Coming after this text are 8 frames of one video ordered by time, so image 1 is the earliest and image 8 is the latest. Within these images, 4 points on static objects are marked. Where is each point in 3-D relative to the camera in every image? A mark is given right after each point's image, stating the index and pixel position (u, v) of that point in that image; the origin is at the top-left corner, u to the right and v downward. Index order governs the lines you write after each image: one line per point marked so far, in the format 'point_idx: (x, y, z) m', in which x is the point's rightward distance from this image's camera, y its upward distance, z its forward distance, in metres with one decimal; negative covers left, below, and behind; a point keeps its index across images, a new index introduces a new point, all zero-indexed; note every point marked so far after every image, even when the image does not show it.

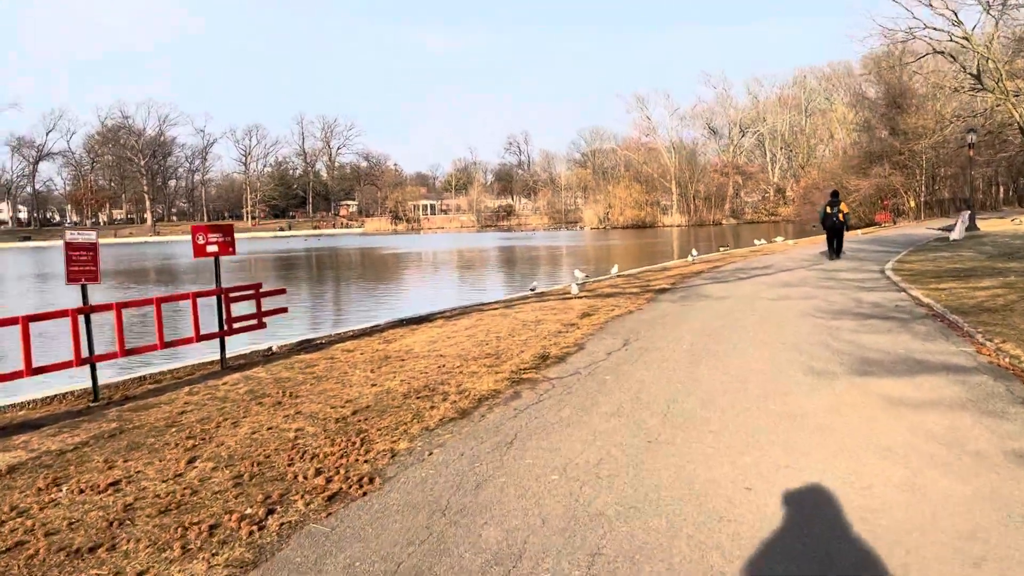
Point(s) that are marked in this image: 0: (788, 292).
0: (+5.0, -0.1, +15.2) m
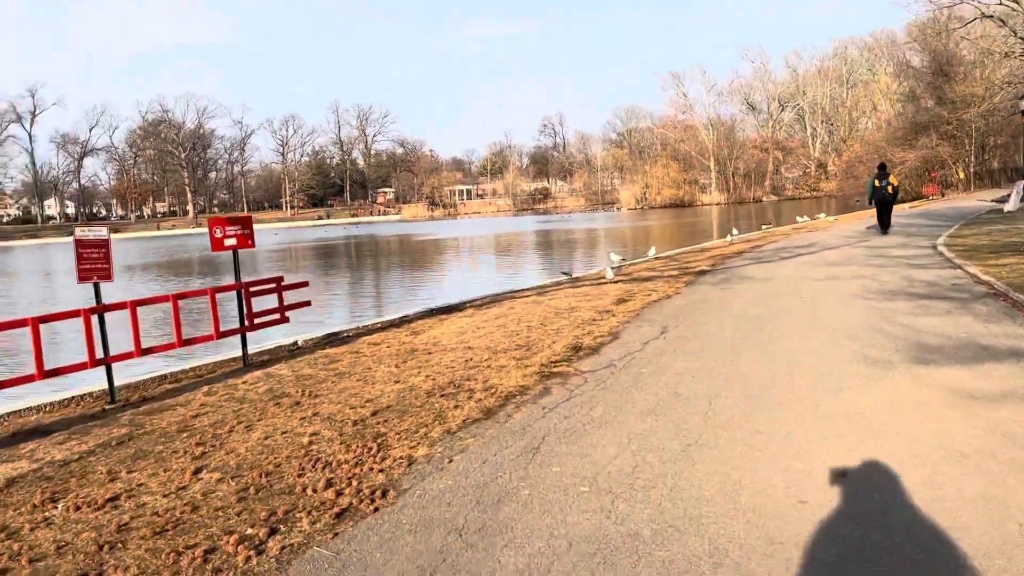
0: (+5.5, +0.3, +14.5) m
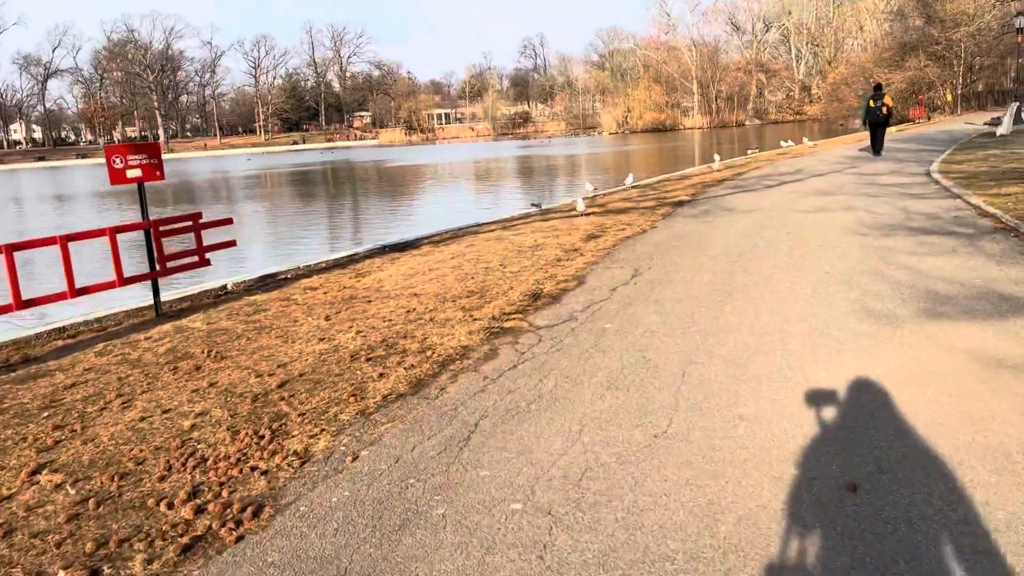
0: (+5.0, +1.4, +13.4) m
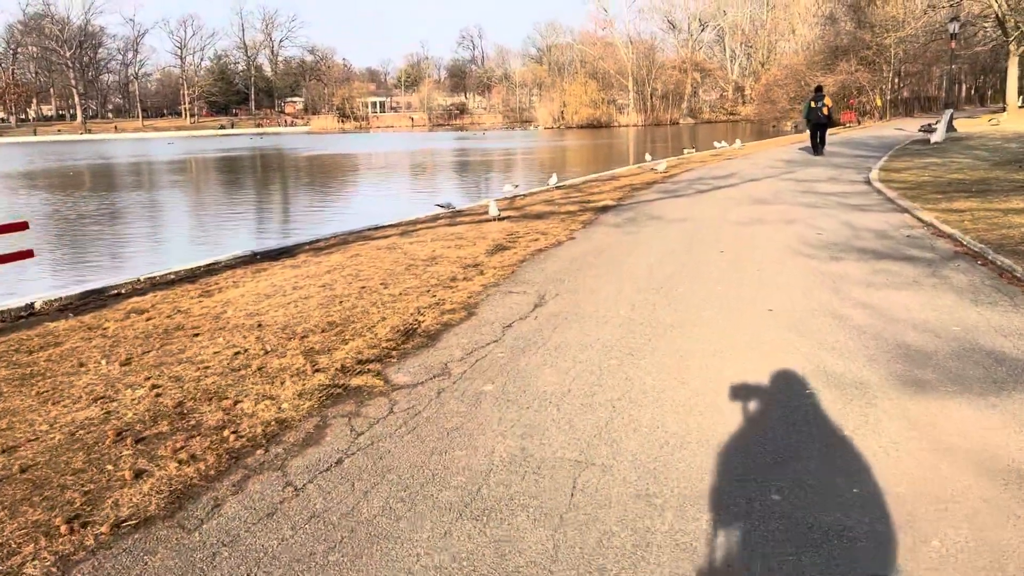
0: (+3.6, +1.1, +12.1) m
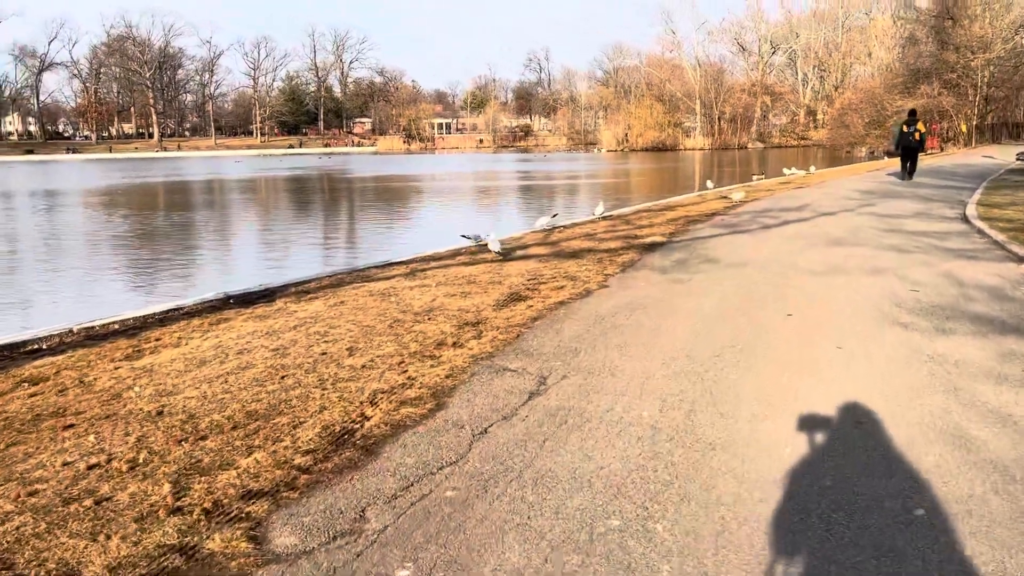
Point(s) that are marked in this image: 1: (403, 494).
0: (+3.9, +0.4, +10.1) m
1: (-0.4, -0.9, +3.8) m
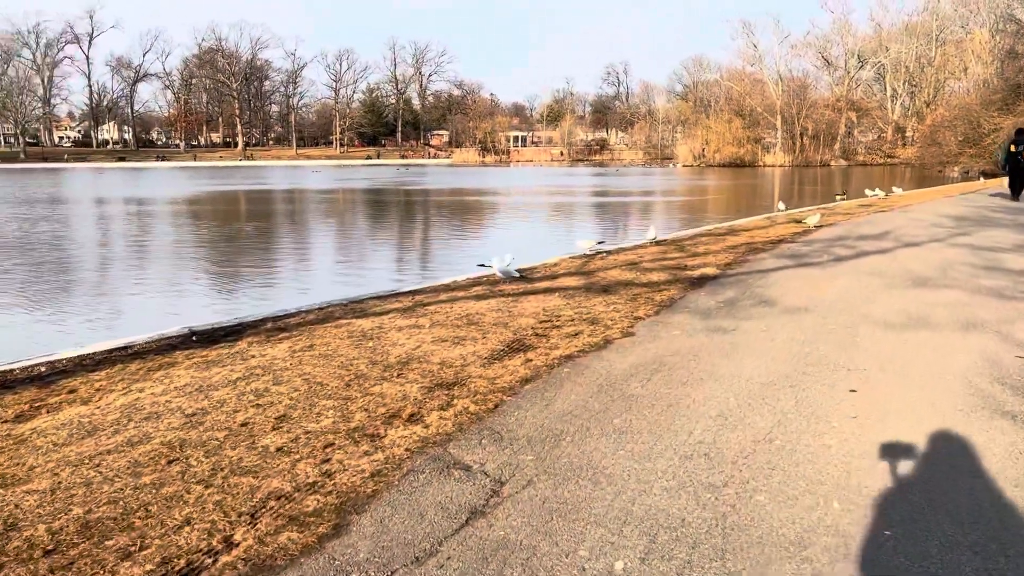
0: (+4.0, -0.2, +8.3) m
1: (-0.8, -1.2, +2.5) m
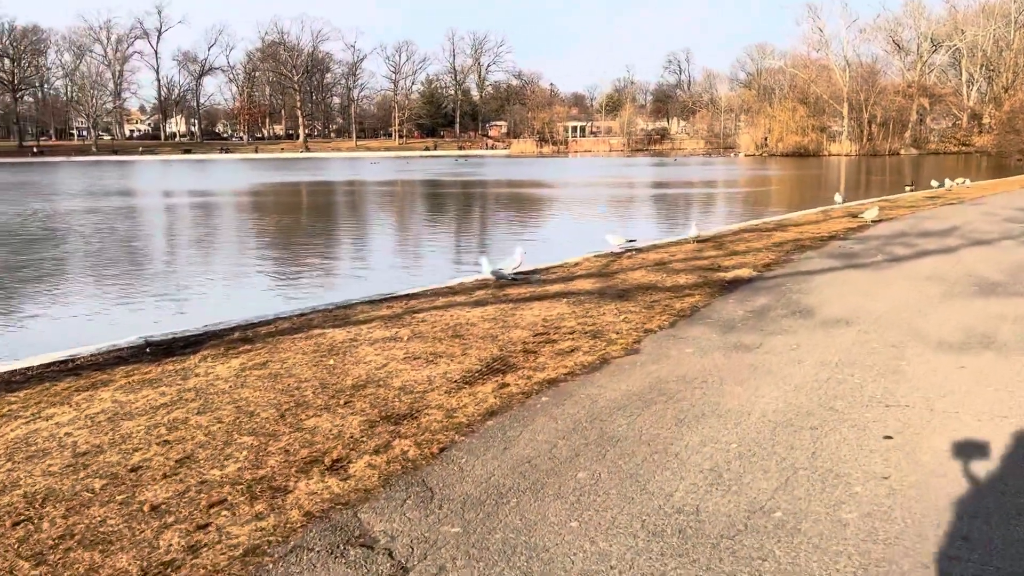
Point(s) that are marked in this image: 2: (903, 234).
0: (+4.0, -0.2, +7.1) m
1: (-1.3, -1.3, +1.6) m
2: (+6.5, +0.9, +13.9) m
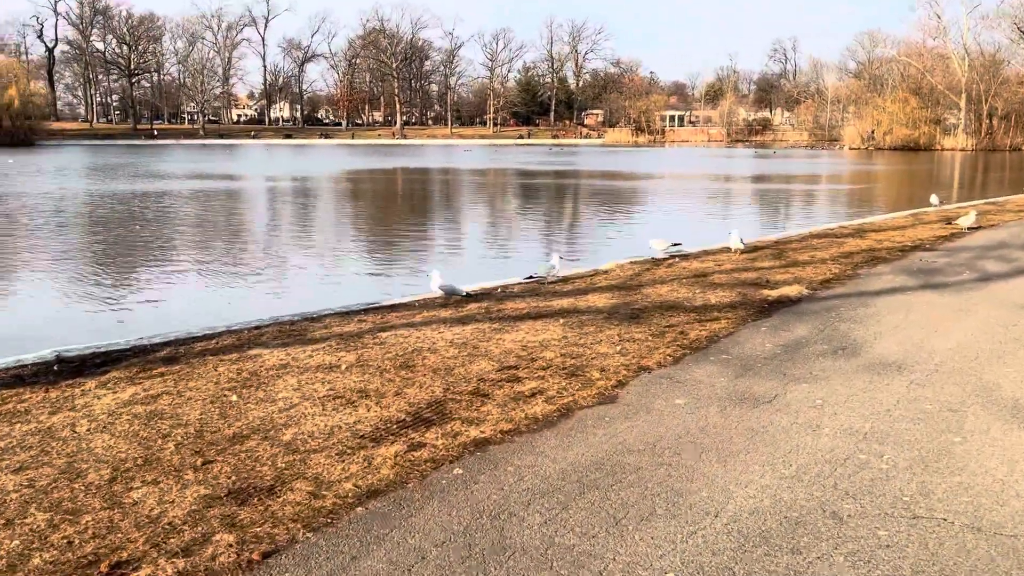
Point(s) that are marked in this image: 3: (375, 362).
0: (+3.7, -0.5, +5.5) m
1: (-2.2, -1.5, +0.6) m
2: (+7.0, +0.6, +11.9) m
3: (-0.9, -0.5, +5.7) m
